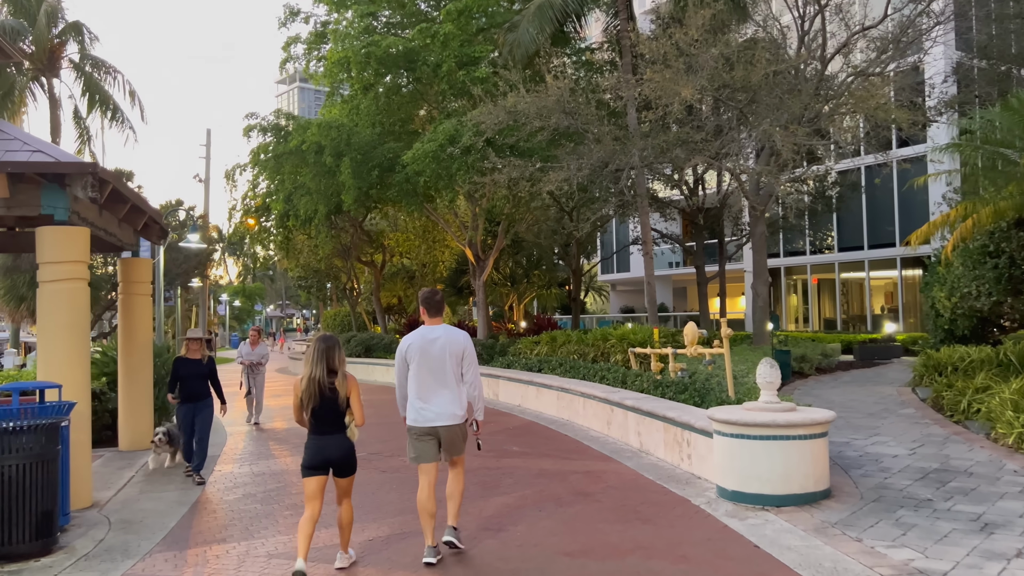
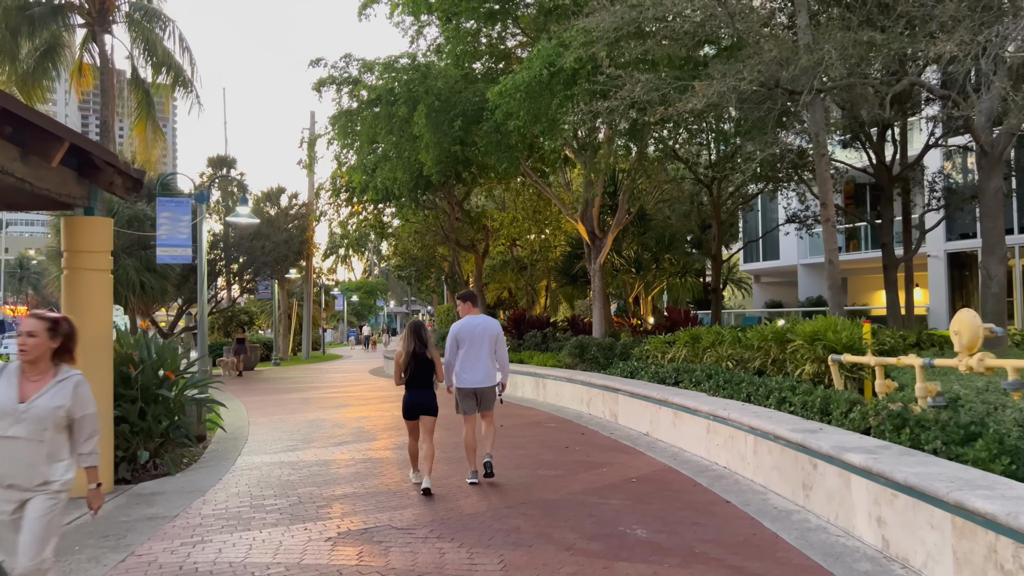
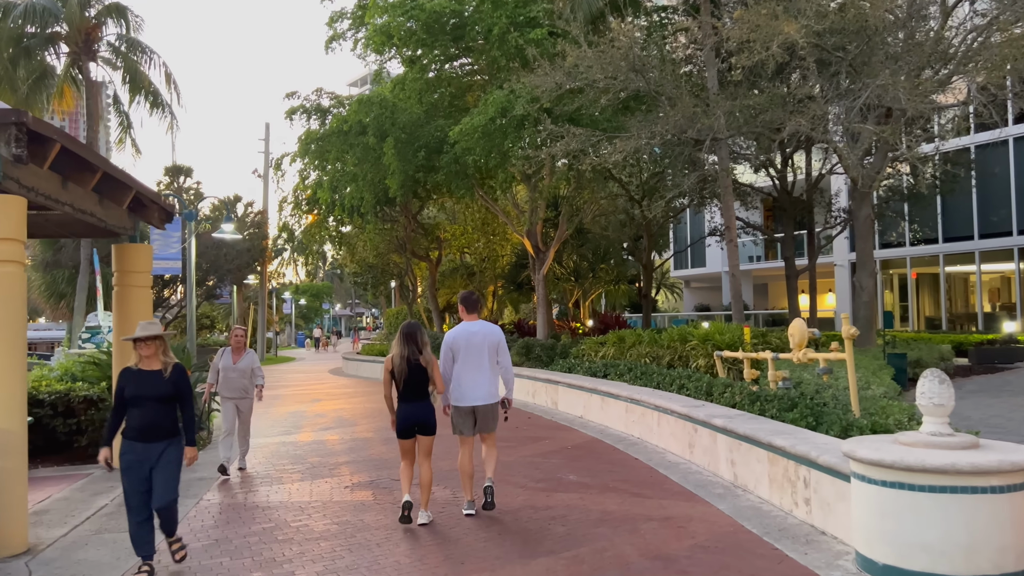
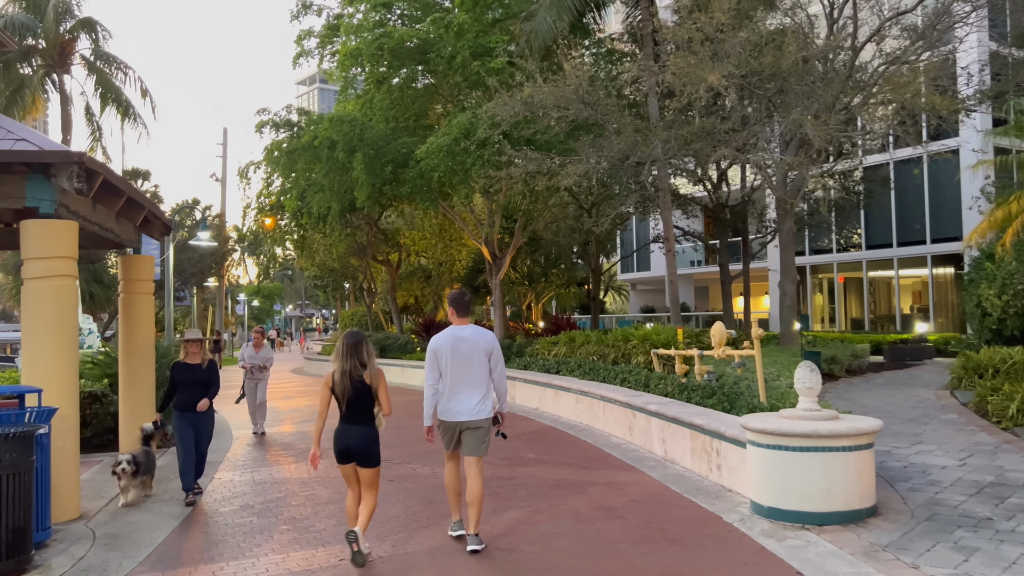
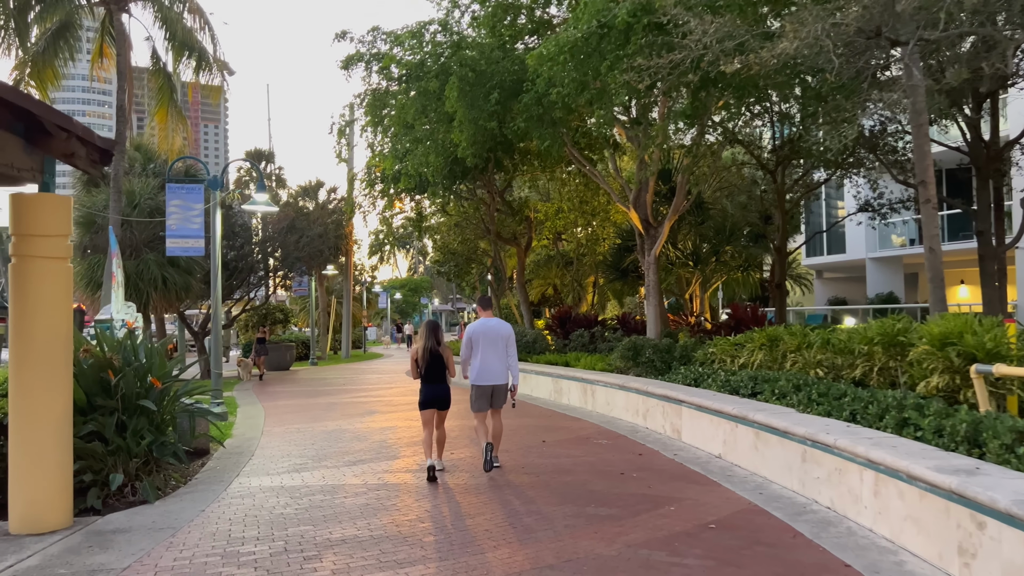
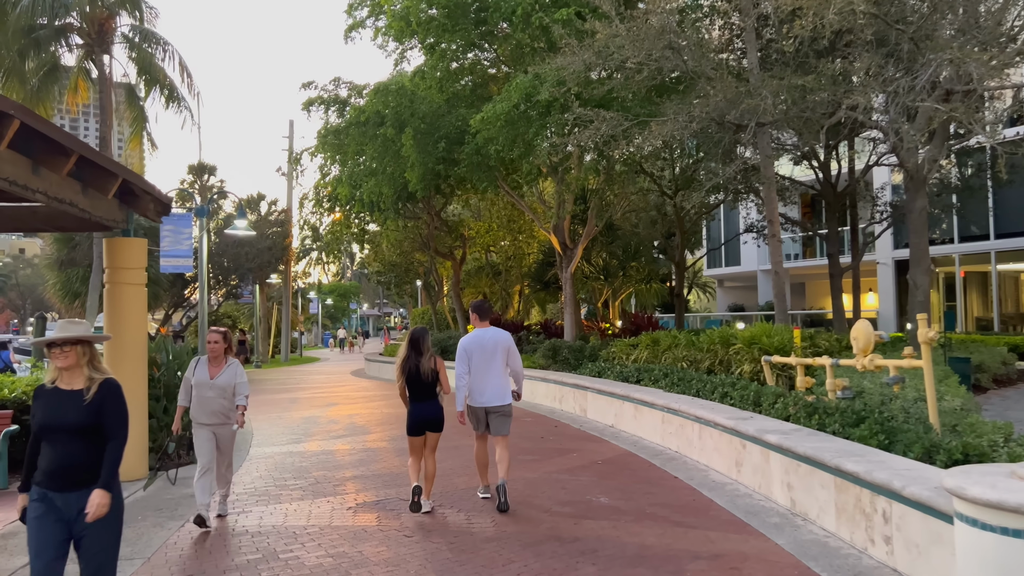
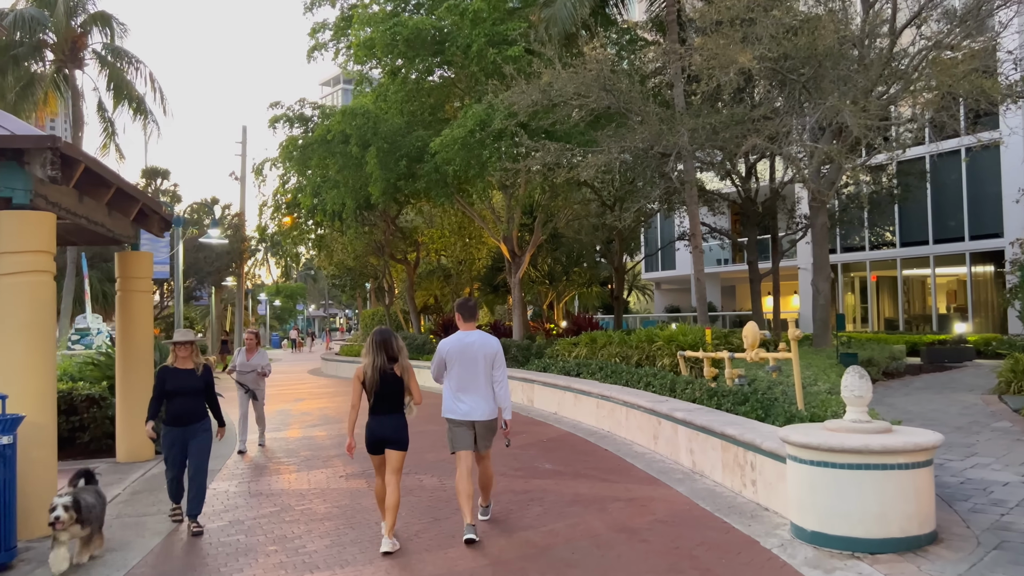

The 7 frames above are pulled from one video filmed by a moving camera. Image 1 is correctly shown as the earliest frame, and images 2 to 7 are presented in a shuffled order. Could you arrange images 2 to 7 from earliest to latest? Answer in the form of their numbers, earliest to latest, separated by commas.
4, 7, 3, 6, 2, 5
